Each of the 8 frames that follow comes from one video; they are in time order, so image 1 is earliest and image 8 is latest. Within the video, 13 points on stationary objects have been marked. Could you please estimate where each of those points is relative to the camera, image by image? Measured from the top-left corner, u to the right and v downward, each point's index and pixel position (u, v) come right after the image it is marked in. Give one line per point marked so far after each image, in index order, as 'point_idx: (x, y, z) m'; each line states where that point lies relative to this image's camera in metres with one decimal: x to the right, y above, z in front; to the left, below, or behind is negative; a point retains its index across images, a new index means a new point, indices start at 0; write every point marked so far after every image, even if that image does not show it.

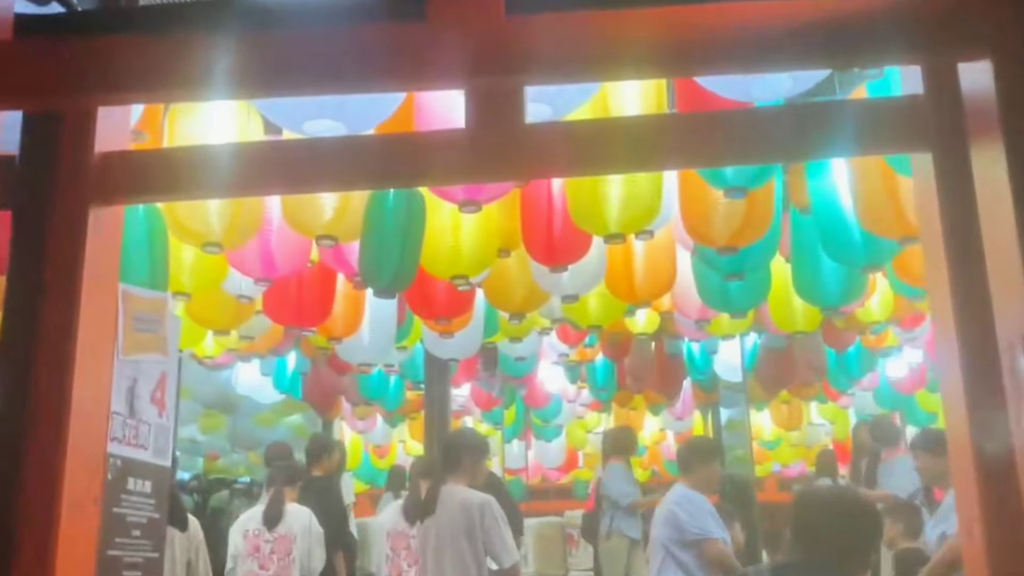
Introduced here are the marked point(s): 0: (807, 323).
0: (+1.1, -0.1, +3.7) m
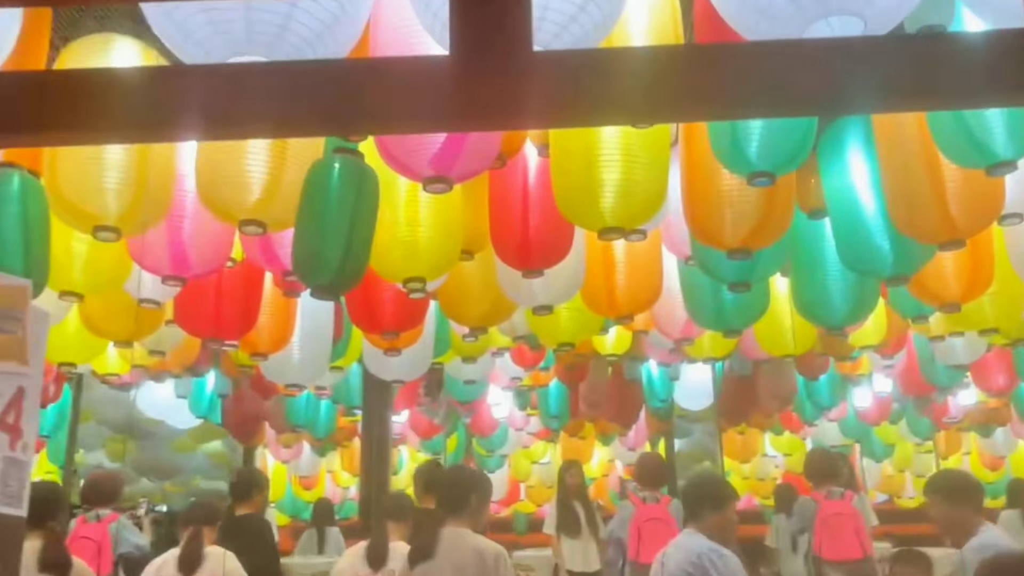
0: (+1.0, -0.2, +3.3) m
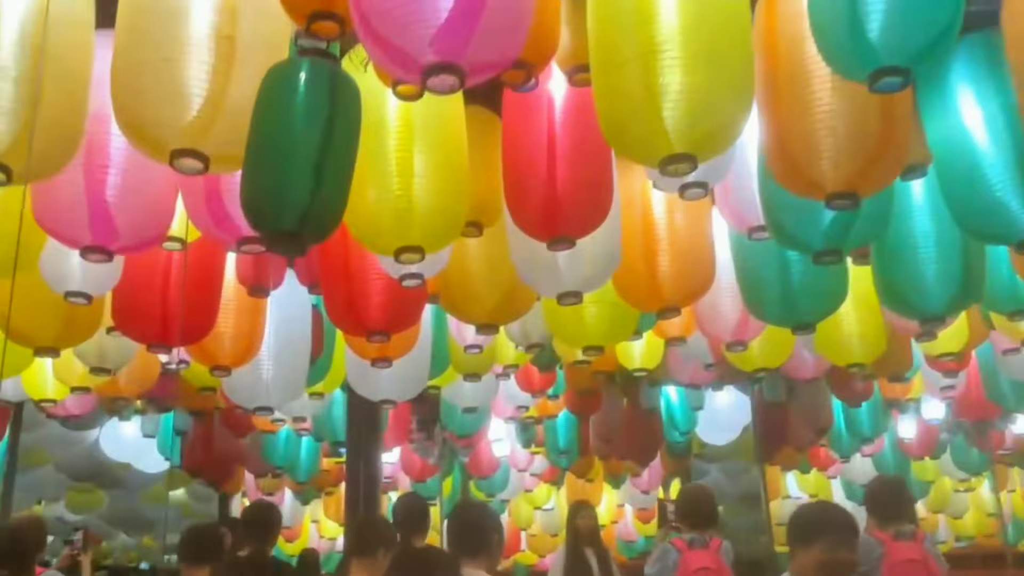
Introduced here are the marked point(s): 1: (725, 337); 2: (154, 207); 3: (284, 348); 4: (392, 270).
0: (+1.0, -0.2, +2.8) m
1: (+0.6, -0.1, +2.5) m
2: (-0.7, +0.2, +1.8) m
3: (-0.6, -0.2, +2.7) m
4: (-0.3, 0.0, +2.1) m
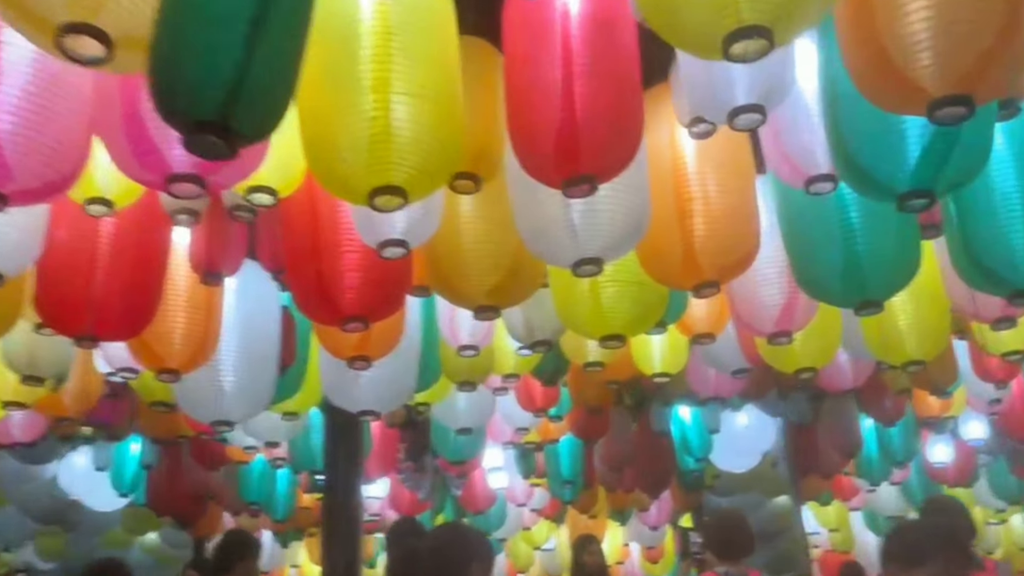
0: (+1.0, -0.1, +2.4) m
1: (+0.6, -0.1, +2.2) m
2: (-0.6, +0.2, +1.4) m
3: (-0.6, -0.1, +2.3) m
4: (-0.2, +0.1, +1.7) m
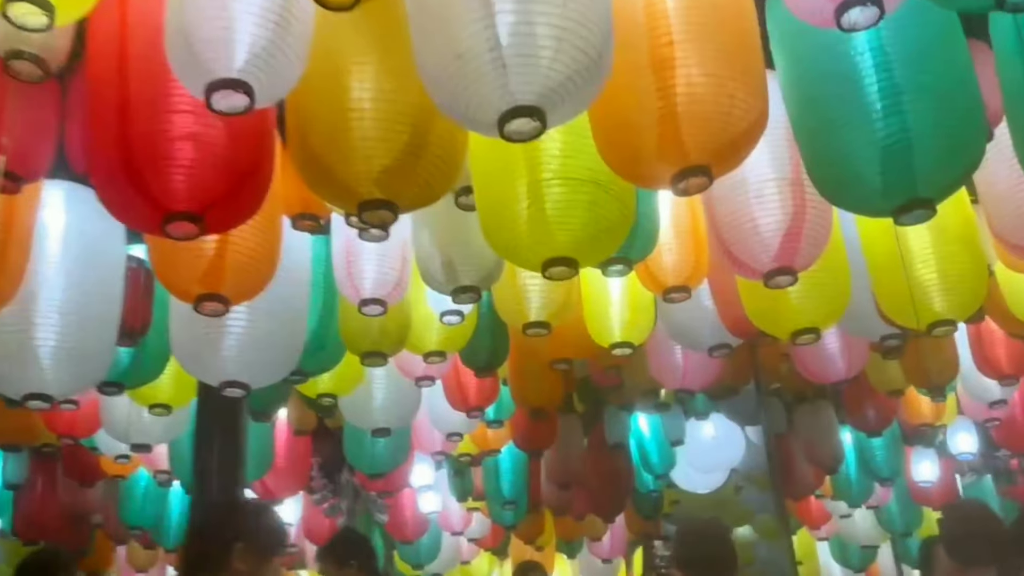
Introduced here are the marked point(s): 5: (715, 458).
0: (+0.9, 0.0, +1.9) m
1: (+0.4, 0.0, +1.6) m
2: (-0.8, +0.4, +0.8) m
3: (-0.8, 0.0, +1.8) m
4: (-0.4, +0.2, +1.2) m
5: (+0.7, -0.6, +3.4) m
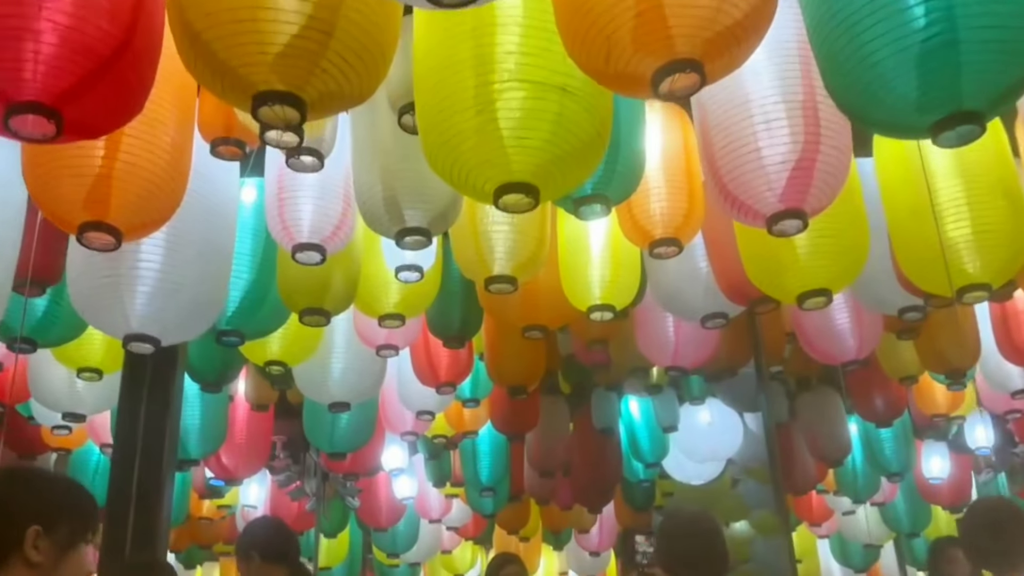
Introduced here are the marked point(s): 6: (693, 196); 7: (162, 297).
0: (+0.8, 0.0, +1.6) m
1: (+0.4, +0.1, +1.4) m
2: (-0.8, +0.5, +0.6) m
3: (-0.8, +0.1, +1.5) m
4: (-0.4, +0.3, +0.9) m
5: (+0.6, -0.5, +3.1) m
6: (+0.3, +0.2, +1.7) m
7: (-0.5, 0.0, +1.5) m
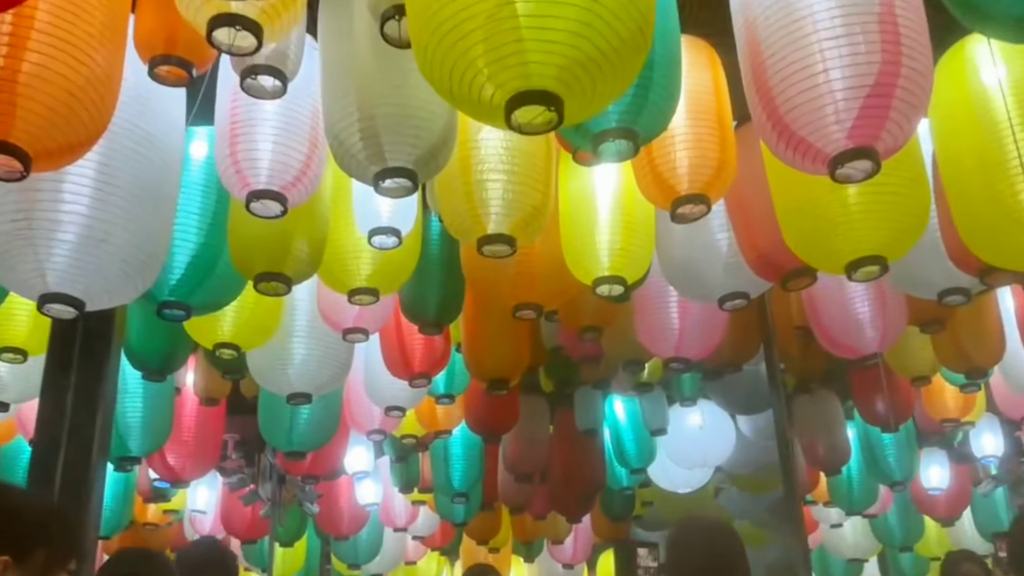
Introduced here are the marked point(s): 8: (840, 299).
0: (+0.8, +0.1, +1.4) m
1: (+0.4, +0.2, +1.1) m
2: (-0.8, +0.6, +0.3) m
3: (-0.8, +0.2, +1.2) m
4: (-0.4, +0.4, +0.6) m
5: (+0.6, -0.5, +2.9) m
6: (+0.3, +0.2, +1.4) m
7: (-0.5, +0.1, +1.2) m
8: (+0.7, 0.0, +2.1) m
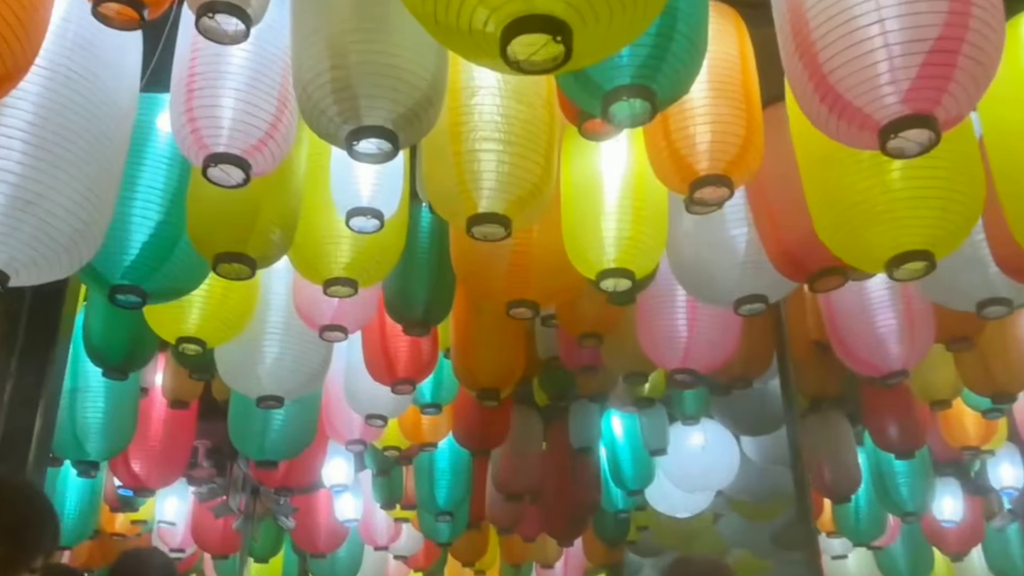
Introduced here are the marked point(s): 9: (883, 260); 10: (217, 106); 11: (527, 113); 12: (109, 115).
0: (+0.8, +0.1, +1.2) m
1: (+0.4, +0.2, +0.9) m
2: (-0.8, +0.6, +0.1) m
3: (-0.8, +0.2, +1.0) m
4: (-0.4, +0.4, +0.4) m
5: (+0.5, -0.5, +2.7) m
6: (+0.3, +0.2, +1.3) m
7: (-0.5, +0.1, +1.1) m
8: (+0.7, 0.0, +1.9) m
9: (+0.5, 0.0, +1.2) m
10: (-0.3, +0.2, +1.2) m
11: (0.0, +0.2, +1.2) m
12: (-0.5, +0.2, +1.2) m
